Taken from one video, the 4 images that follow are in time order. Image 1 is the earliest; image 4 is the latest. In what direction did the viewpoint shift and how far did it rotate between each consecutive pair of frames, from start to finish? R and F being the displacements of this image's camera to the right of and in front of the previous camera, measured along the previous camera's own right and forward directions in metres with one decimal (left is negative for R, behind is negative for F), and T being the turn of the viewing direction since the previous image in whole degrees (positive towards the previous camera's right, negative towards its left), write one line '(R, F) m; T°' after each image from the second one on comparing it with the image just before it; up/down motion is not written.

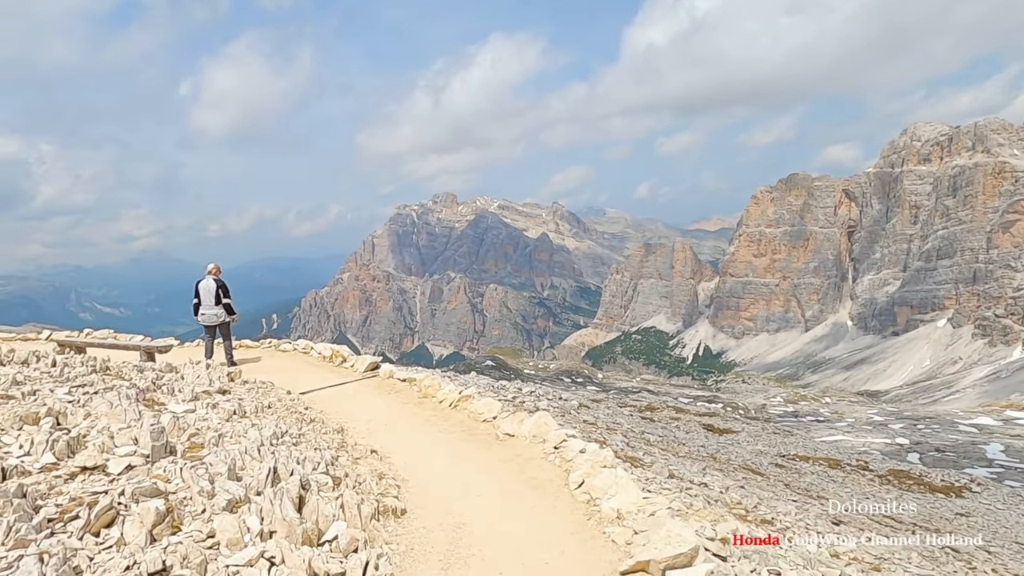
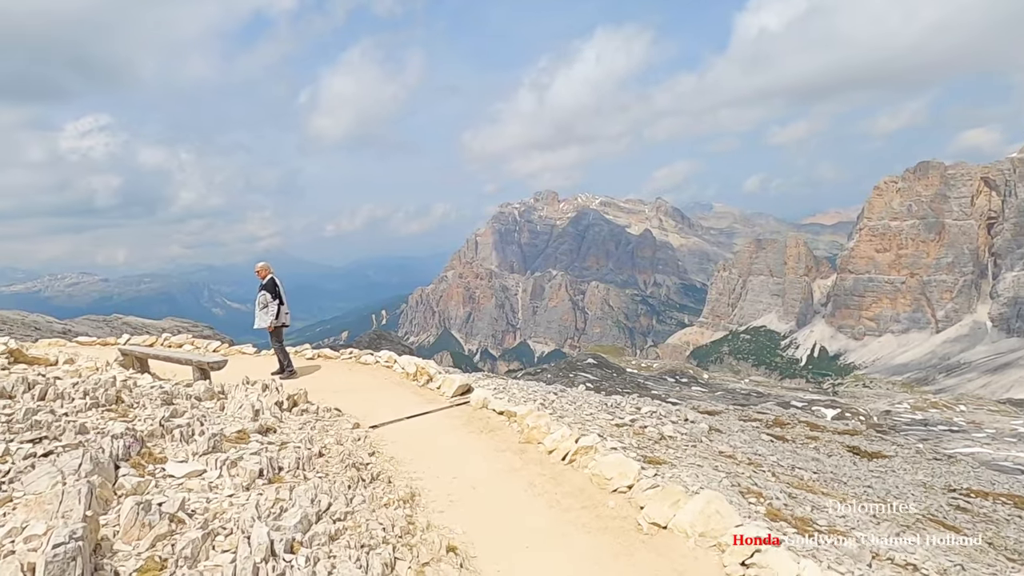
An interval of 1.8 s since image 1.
(-0.7, +5.2) m; -9°
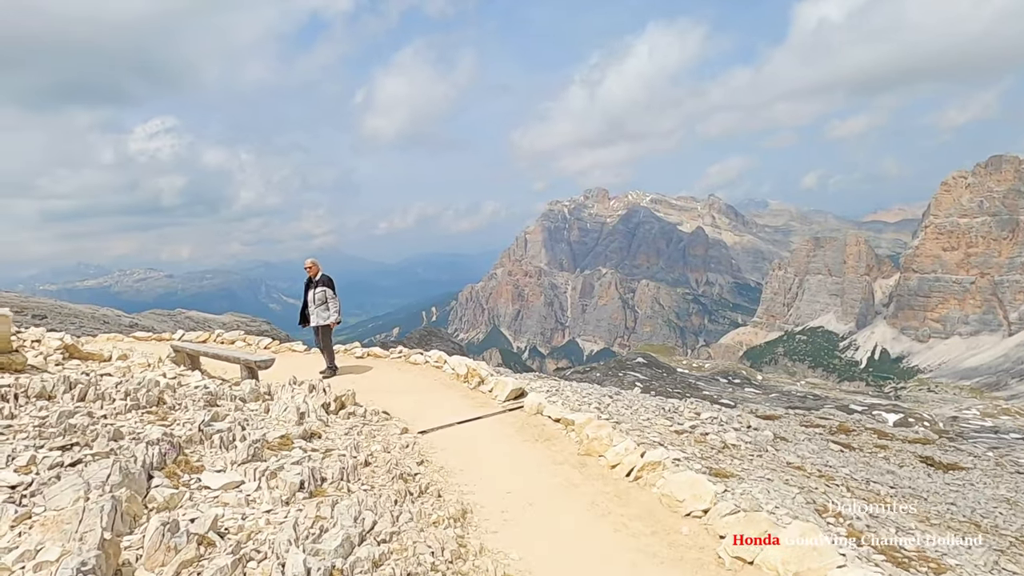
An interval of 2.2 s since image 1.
(-0.2, +1.0) m; -4°
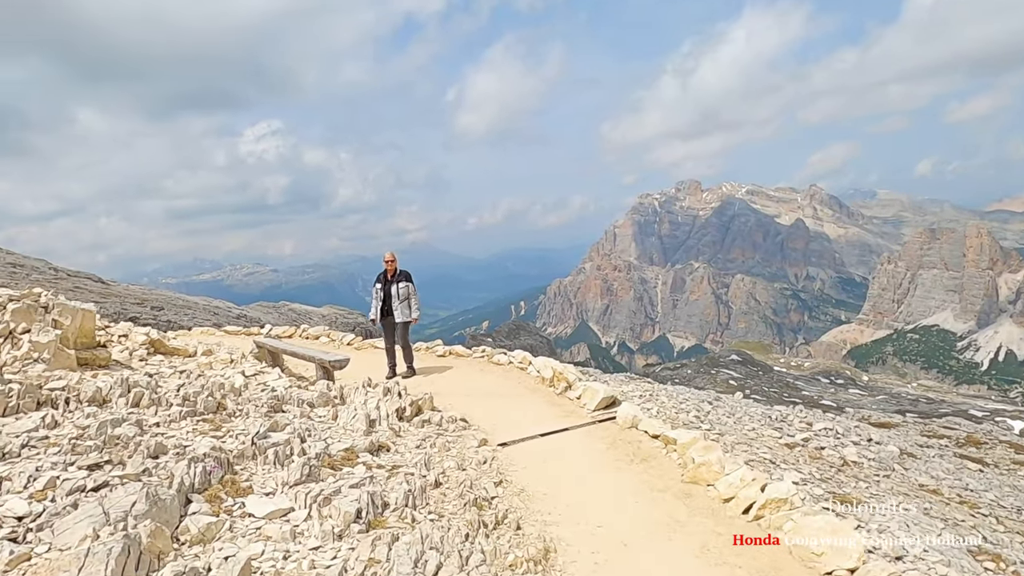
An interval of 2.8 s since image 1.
(-0.1, +1.7) m; -8°
